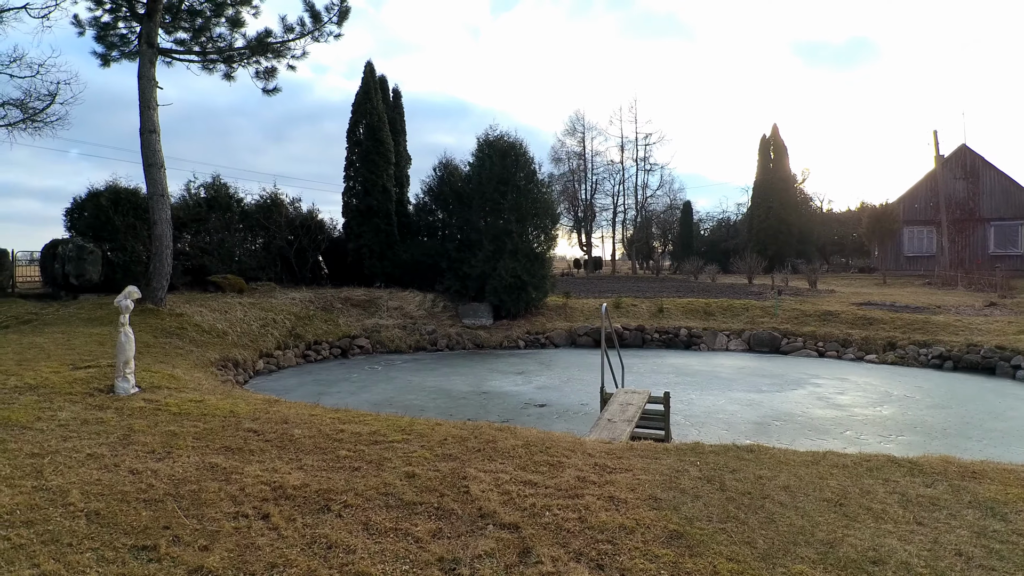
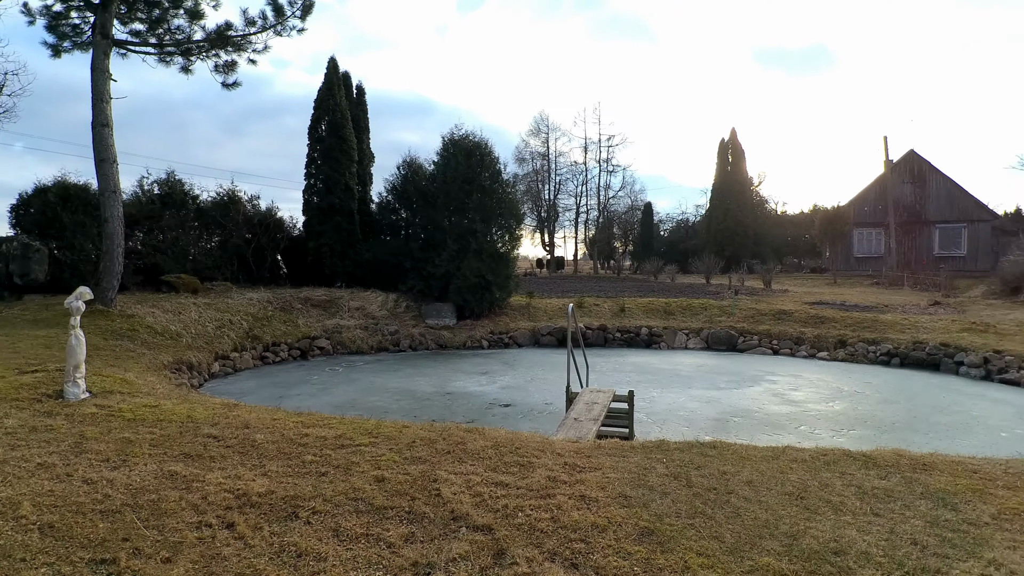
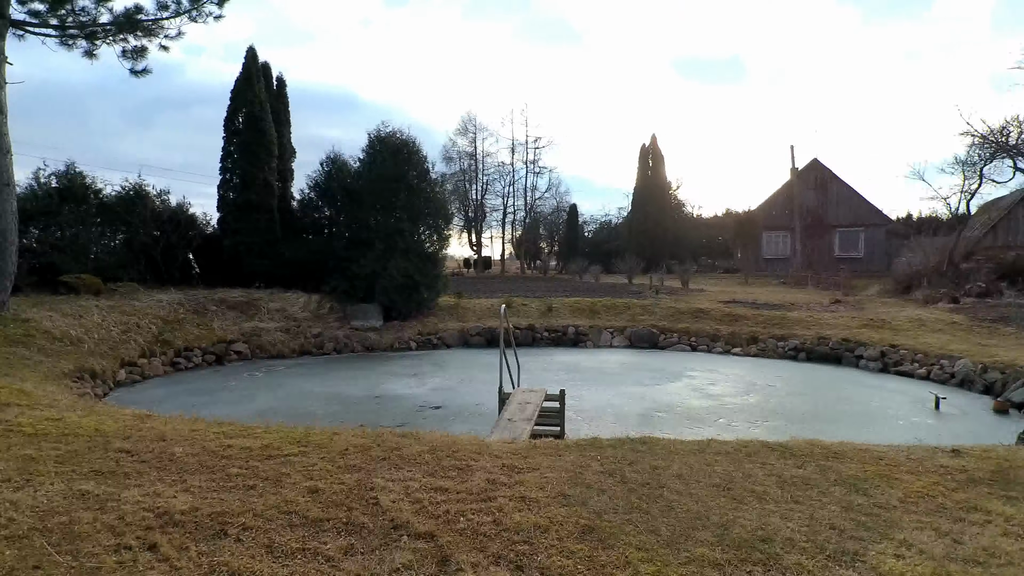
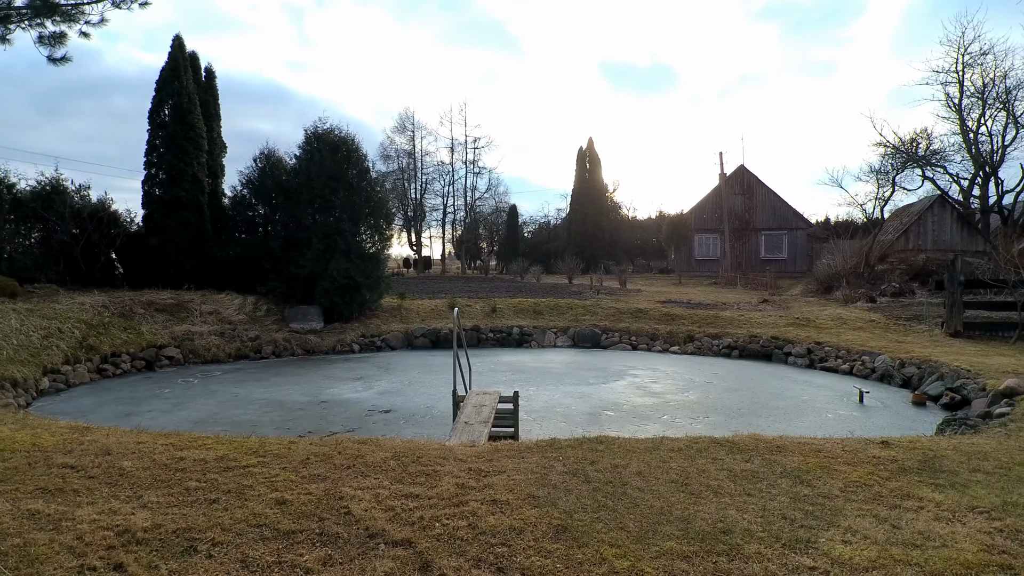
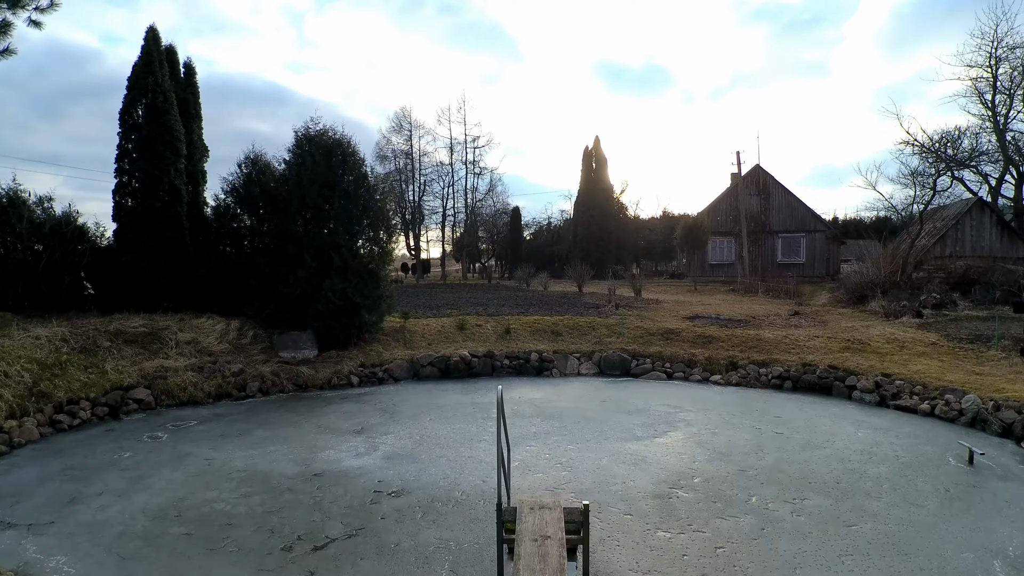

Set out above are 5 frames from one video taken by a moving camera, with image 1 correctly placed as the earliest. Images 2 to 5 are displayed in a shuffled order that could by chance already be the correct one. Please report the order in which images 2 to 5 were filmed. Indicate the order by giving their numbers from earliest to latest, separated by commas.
2, 3, 4, 5
